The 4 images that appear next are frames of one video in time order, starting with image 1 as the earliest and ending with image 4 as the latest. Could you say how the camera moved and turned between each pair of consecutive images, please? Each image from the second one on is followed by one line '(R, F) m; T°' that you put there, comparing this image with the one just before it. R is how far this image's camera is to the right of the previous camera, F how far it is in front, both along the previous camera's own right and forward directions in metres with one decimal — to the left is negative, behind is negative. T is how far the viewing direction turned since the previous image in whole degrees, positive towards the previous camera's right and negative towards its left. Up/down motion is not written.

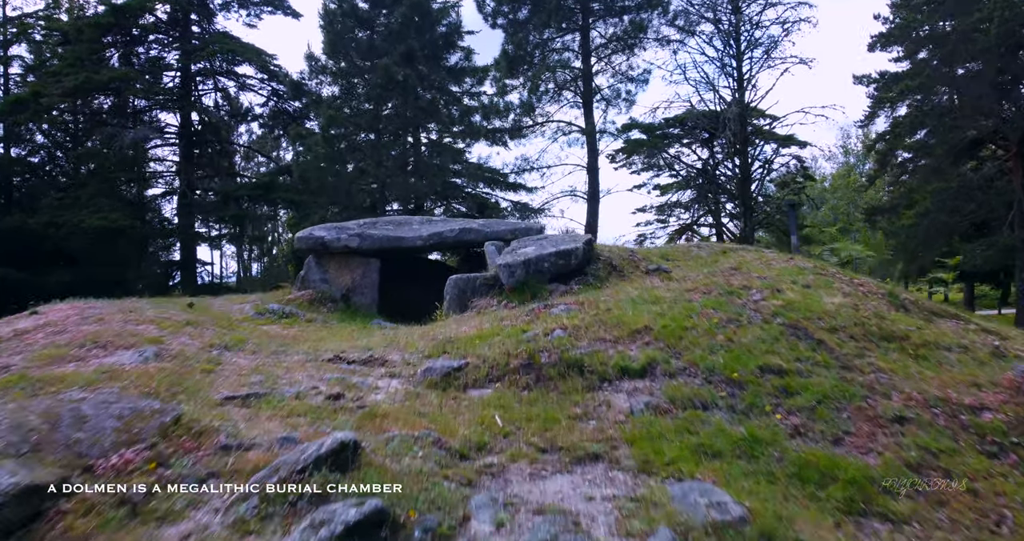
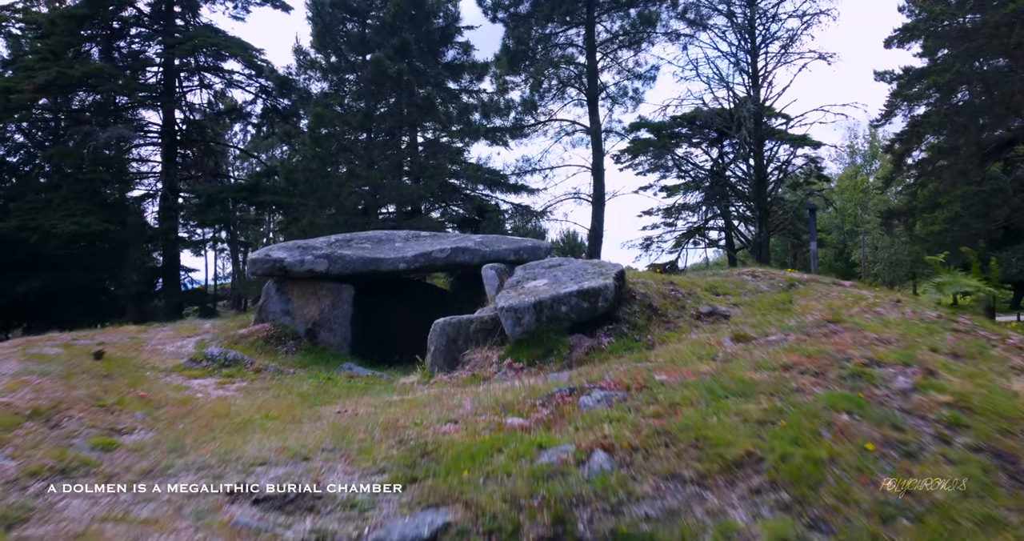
(-0.1, +2.3) m; 0°
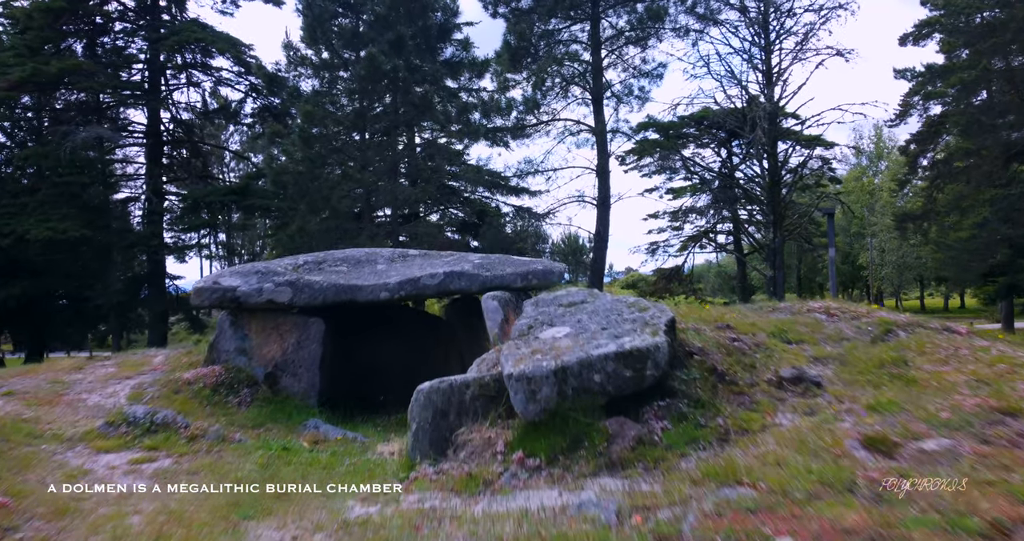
(-0.1, +1.9) m; 0°
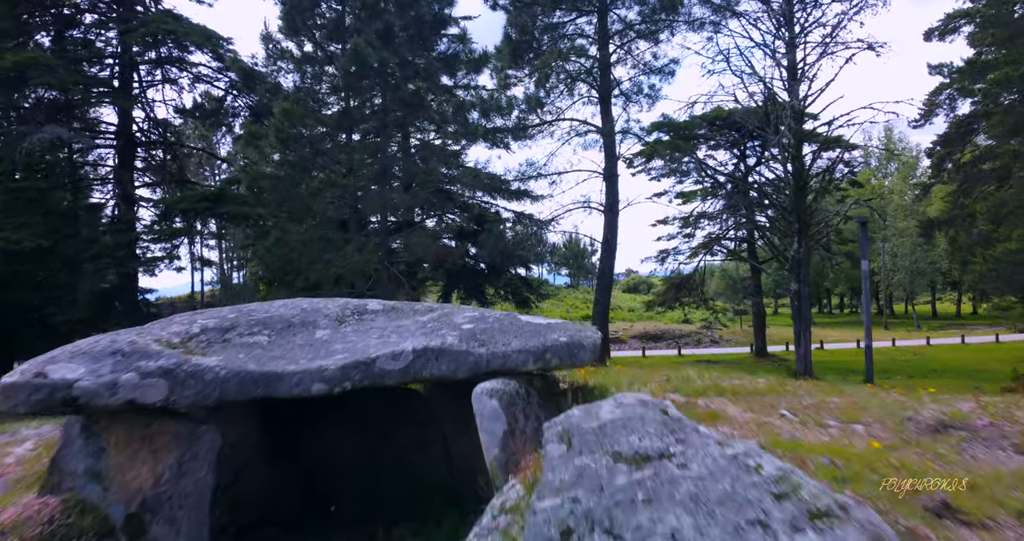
(-0.1, +3.0) m; 0°
